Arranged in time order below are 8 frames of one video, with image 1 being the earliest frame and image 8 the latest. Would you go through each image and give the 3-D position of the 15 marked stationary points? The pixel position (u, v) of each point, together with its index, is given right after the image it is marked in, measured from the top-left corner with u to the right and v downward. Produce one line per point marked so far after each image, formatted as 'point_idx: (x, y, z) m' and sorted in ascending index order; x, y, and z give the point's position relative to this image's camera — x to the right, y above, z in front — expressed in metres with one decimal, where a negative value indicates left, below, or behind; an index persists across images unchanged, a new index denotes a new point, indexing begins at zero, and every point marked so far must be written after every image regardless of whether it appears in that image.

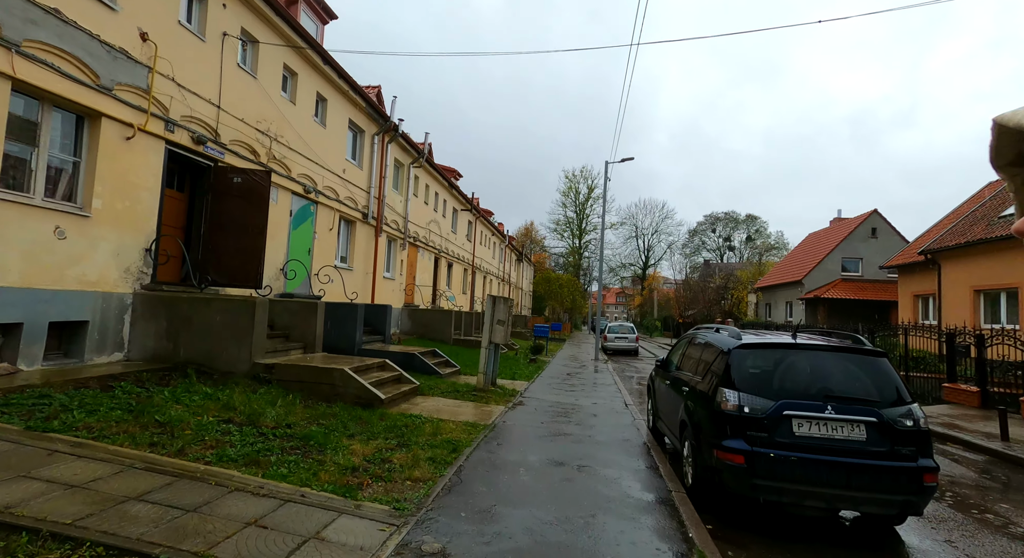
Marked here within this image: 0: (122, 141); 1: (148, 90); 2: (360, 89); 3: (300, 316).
0: (-5.6, +2.0, +7.4) m
1: (-5.5, +2.8, +7.7) m
2: (-4.1, +5.1, +13.8) m
3: (-3.7, -0.6, +8.8) m
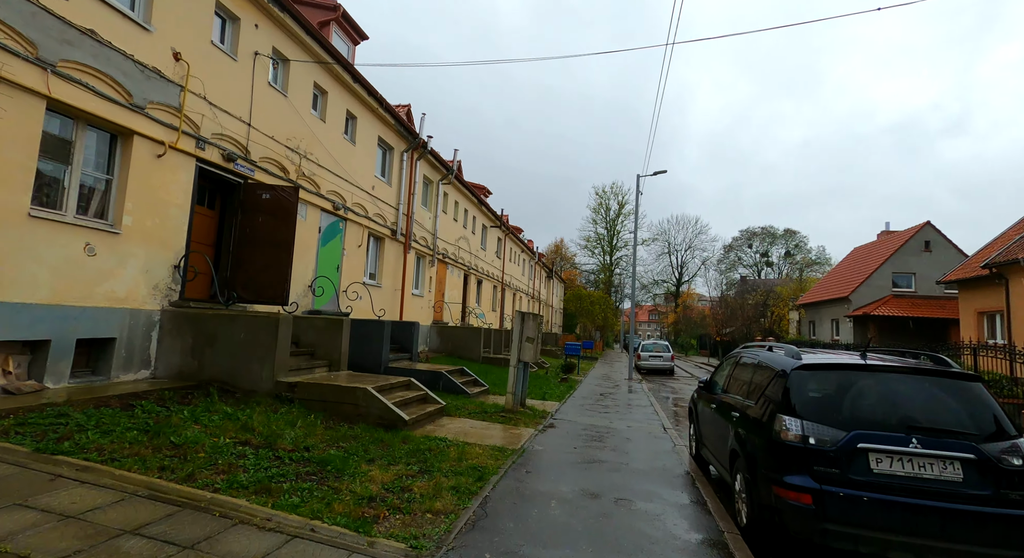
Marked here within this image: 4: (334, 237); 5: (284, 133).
0: (-5.2, +1.8, +7.5) m
1: (-5.0, +2.6, +7.8) m
2: (-3.3, +4.7, +13.8) m
3: (-3.2, -0.9, +8.6) m
4: (-4.1, +1.0, +11.8) m
5: (-4.5, +2.9, +10.1) m
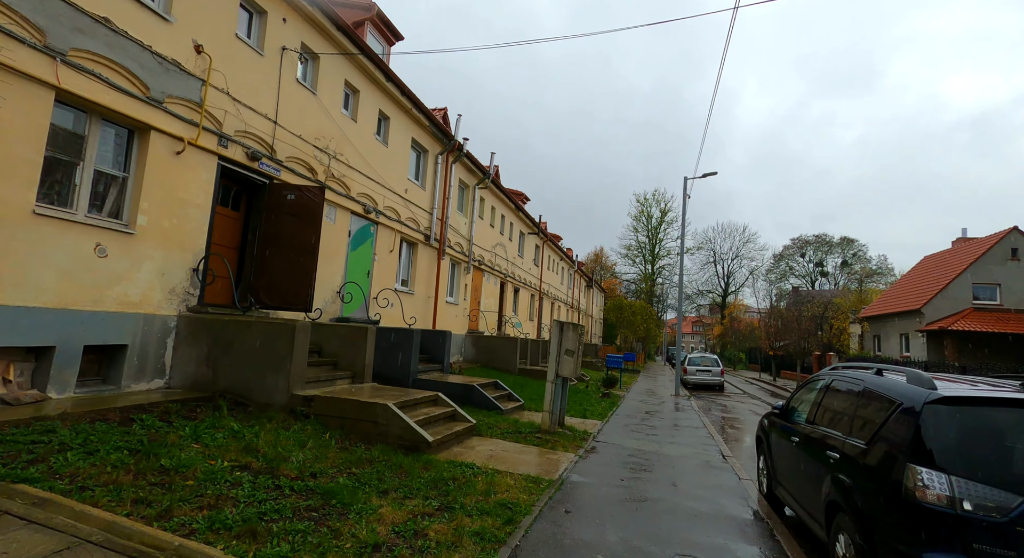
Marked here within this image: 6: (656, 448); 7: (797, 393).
0: (-4.7, +1.7, +7.1) m
1: (-4.5, +2.5, +7.4) m
2: (-2.3, +4.5, +13.4) m
3: (-2.6, -1.0, +8.0) m
4: (-3.2, +0.8, +11.3) m
5: (-3.8, +2.8, +9.6) m
6: (+2.1, -2.5, +7.6) m
7: (+2.9, -1.1, +5.1) m
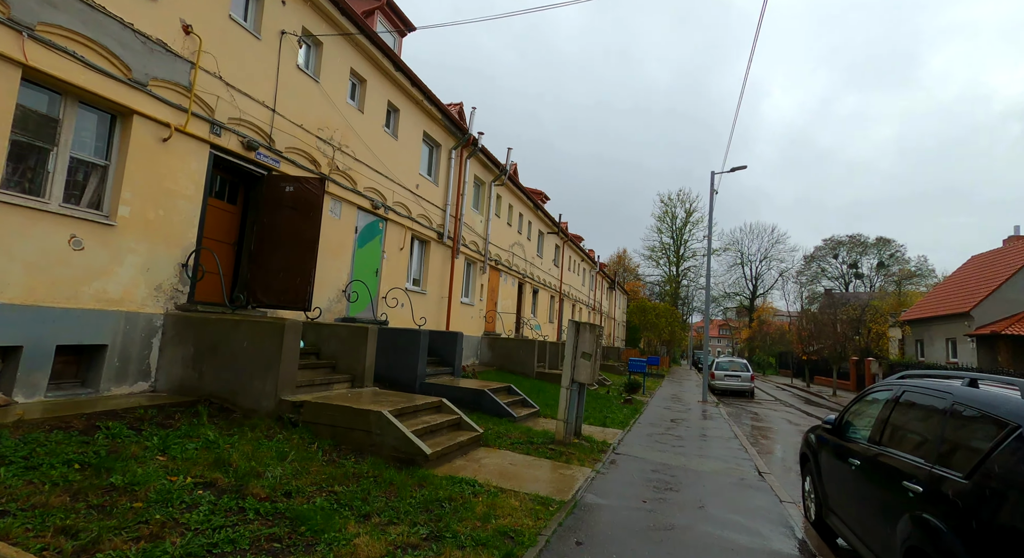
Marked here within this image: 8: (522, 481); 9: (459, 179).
0: (-4.6, +1.8, +6.6) m
1: (-4.4, +2.6, +6.9) m
2: (-1.9, +4.5, +12.8) m
3: (-2.4, -0.9, +7.5) m
4: (-2.9, +0.9, +10.8) m
5: (-3.5, +2.8, +9.1) m
6: (+2.3, -2.4, +6.8) m
7: (+2.9, -1.1, +4.3) m
8: (+0.1, -2.1, +5.4) m
9: (-1.5, +2.8, +14.3) m
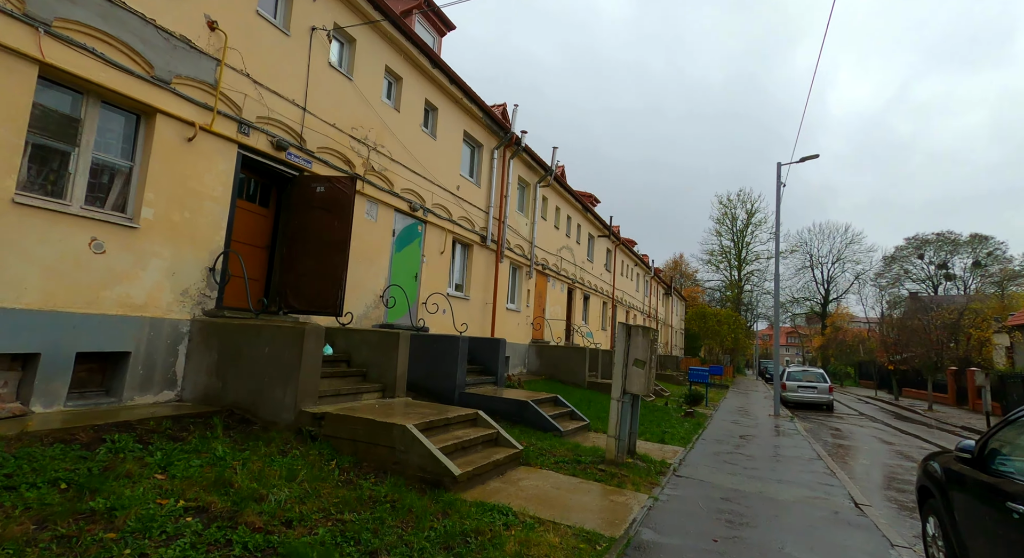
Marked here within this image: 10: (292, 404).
0: (-4.1, +1.7, +6.4) m
1: (-3.9, +2.5, +6.7) m
2: (-0.9, +4.4, +12.3) m
3: (-1.8, -1.0, +7.0) m
4: (-2.0, +0.8, +10.4) m
5: (-2.8, +2.7, +8.8) m
6: (+2.8, -2.4, +5.8) m
7: (+3.1, -0.9, +3.3) m
8: (+0.5, -2.1, +4.6) m
9: (-0.3, +2.6, +13.7) m
10: (-2.3, -1.3, +5.4) m
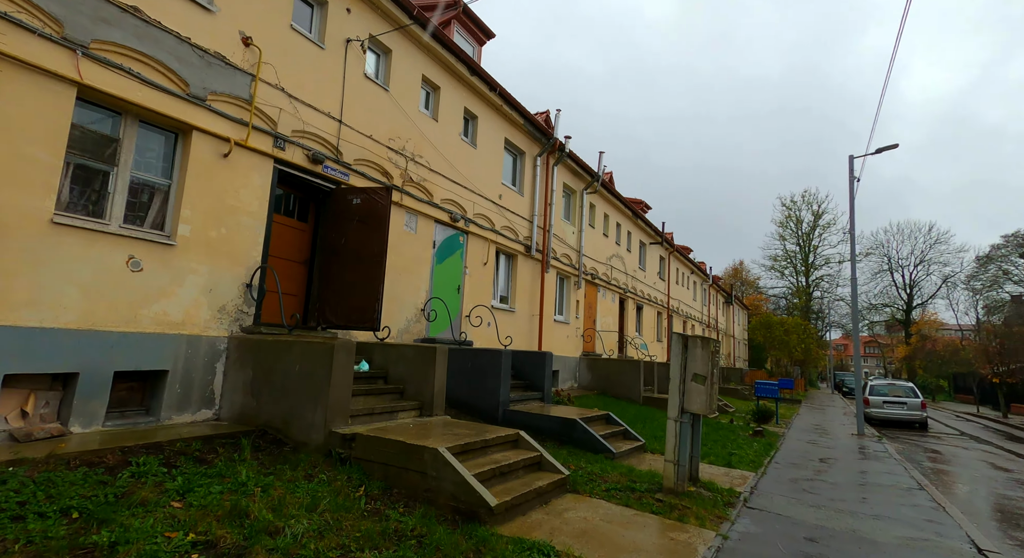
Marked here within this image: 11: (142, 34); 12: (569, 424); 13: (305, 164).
0: (-3.7, +1.5, +6.4) m
1: (-3.4, +2.3, +6.7) m
2: (+0.1, +4.1, +12.0) m
3: (-1.2, -1.1, +6.6) m
4: (-1.1, +0.5, +10.1) m
5: (-2.1, +2.5, +8.7) m
6: (+3.3, -2.4, +5.0) m
7: (+3.3, -0.9, +2.5) m
8: (+0.8, -2.1, +4.0) m
9: (+0.9, +2.4, +13.3) m
10: (-1.9, -1.5, +5.2) m
11: (-4.1, +2.7, +5.6) m
12: (+0.8, -2.1, +7.3) m
13: (-3.0, +1.7, +7.4) m
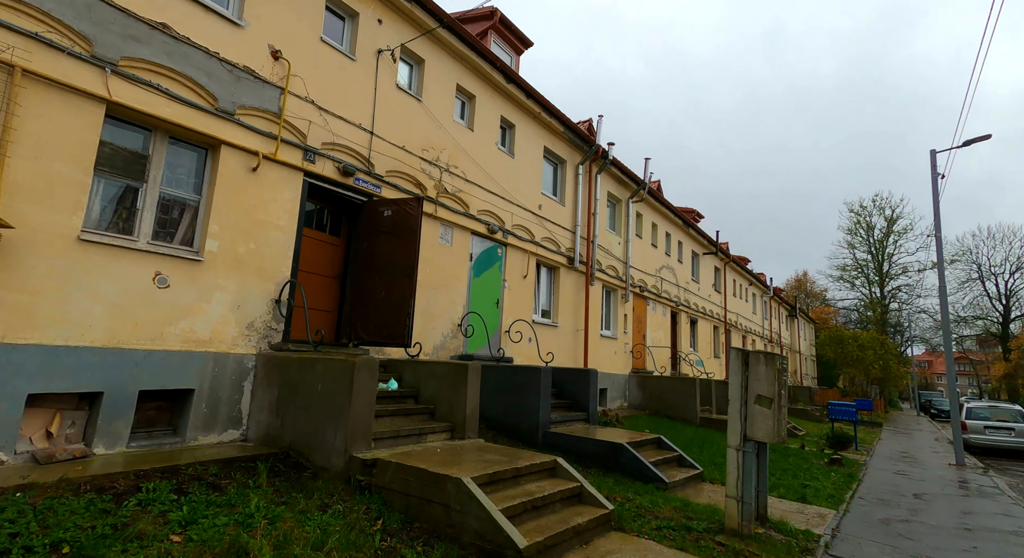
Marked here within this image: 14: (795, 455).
0: (-3.2, +1.3, +6.3) m
1: (-3.0, +2.1, +6.6) m
2: (+1.0, +3.8, +11.6) m
3: (-0.8, -1.3, +6.2) m
4: (-0.4, +0.3, +9.7) m
5: (-1.5, +2.2, +8.5) m
6: (+3.5, -2.4, +4.1) m
7: (+3.3, -0.8, +1.7) m
8: (+1.0, -2.1, +3.4) m
9: (+1.9, +2.0, +12.7) m
10: (-1.6, -1.6, +4.8) m
11: (-3.7, +2.5, +5.6) m
12: (+1.3, -2.2, +6.6) m
13: (-2.5, +1.4, +7.2) m
14: (+5.1, -3.2, +9.4) m
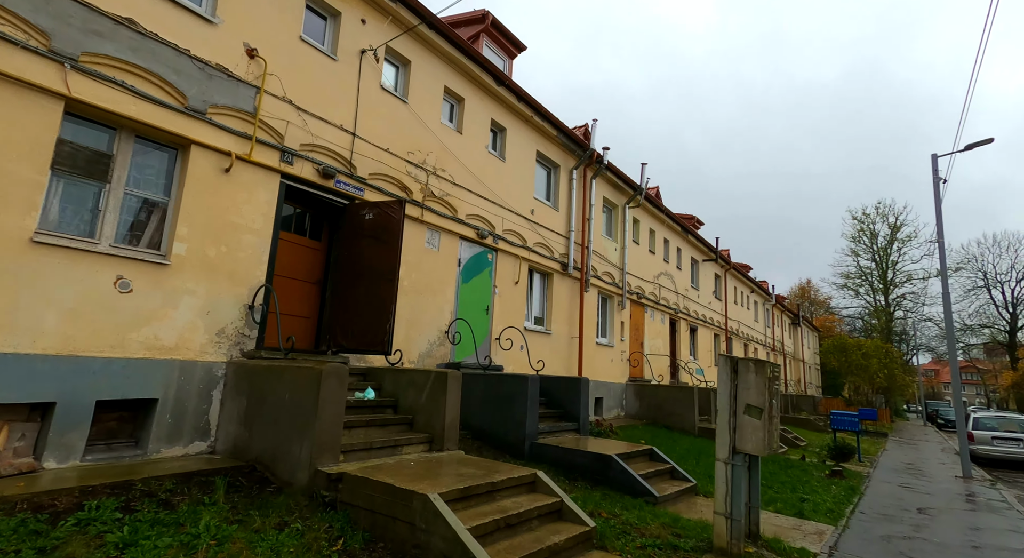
0: (-3.5, +1.2, +6.1) m
1: (-3.2, +2.1, +6.4) m
2: (+0.8, +3.7, +11.4) m
3: (-1.0, -1.3, +5.9) m
4: (-0.6, +0.2, +9.4) m
5: (-1.7, +2.2, +8.2) m
6: (+3.3, -2.4, +3.8) m
7: (+3.1, -0.8, +1.4) m
8: (+0.8, -2.1, +3.1) m
9: (+1.8, +1.9, +12.5) m
10: (-1.8, -1.6, +4.5) m
11: (-4.0, +2.5, +5.4) m
12: (+1.1, -2.2, +6.3) m
13: (-2.7, +1.4, +7.0) m
14: (+5.0, -3.3, +9.0) m
